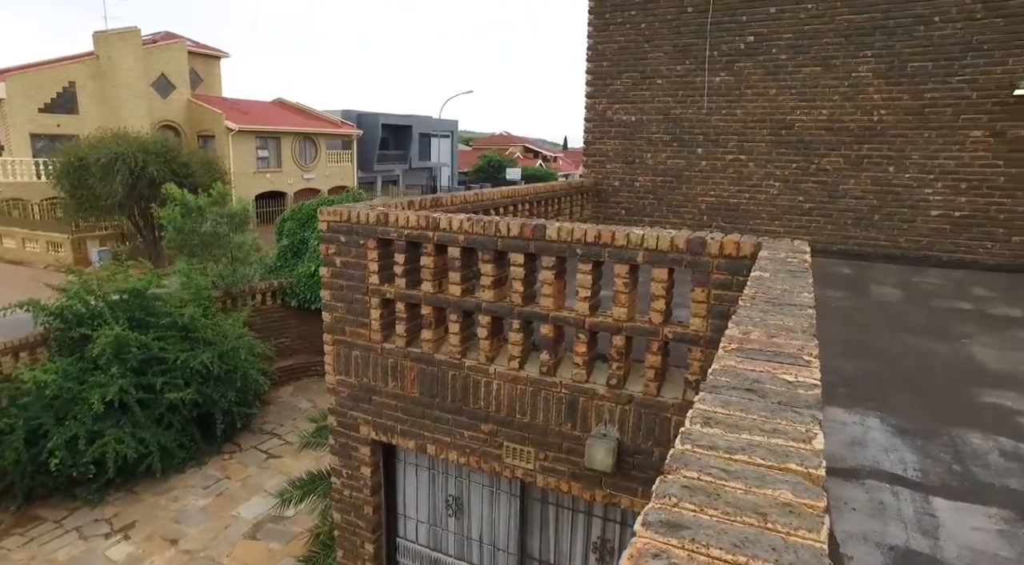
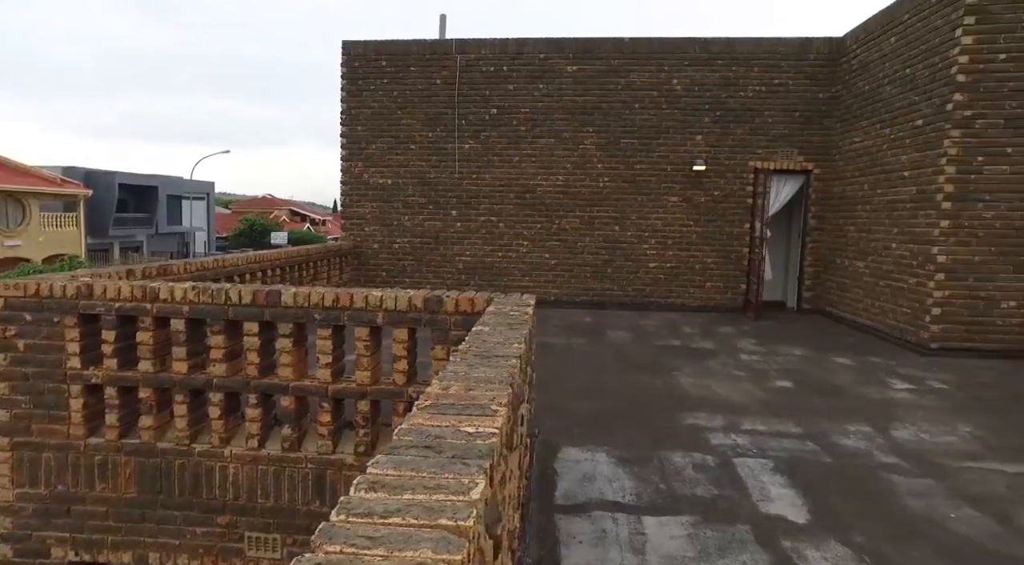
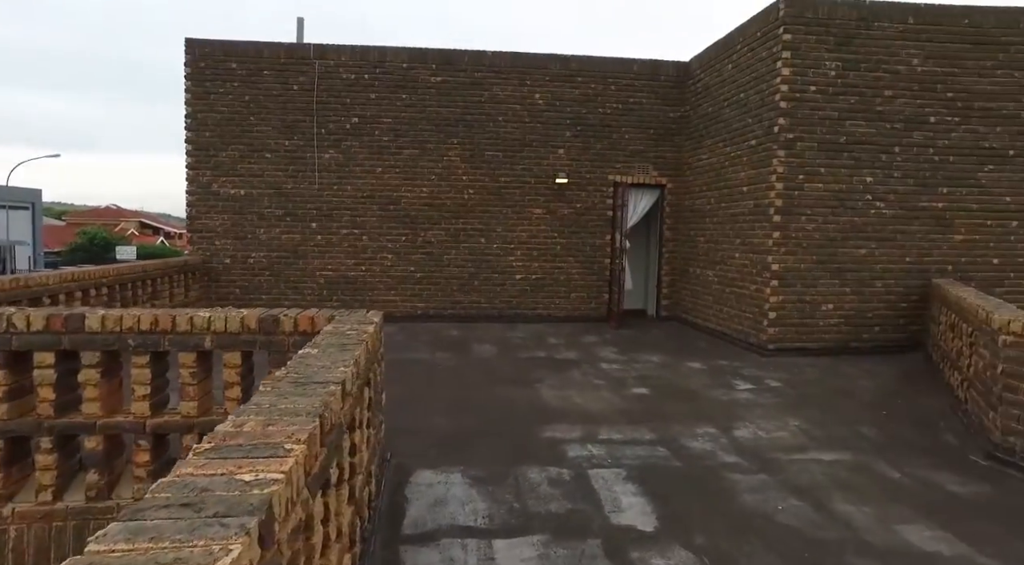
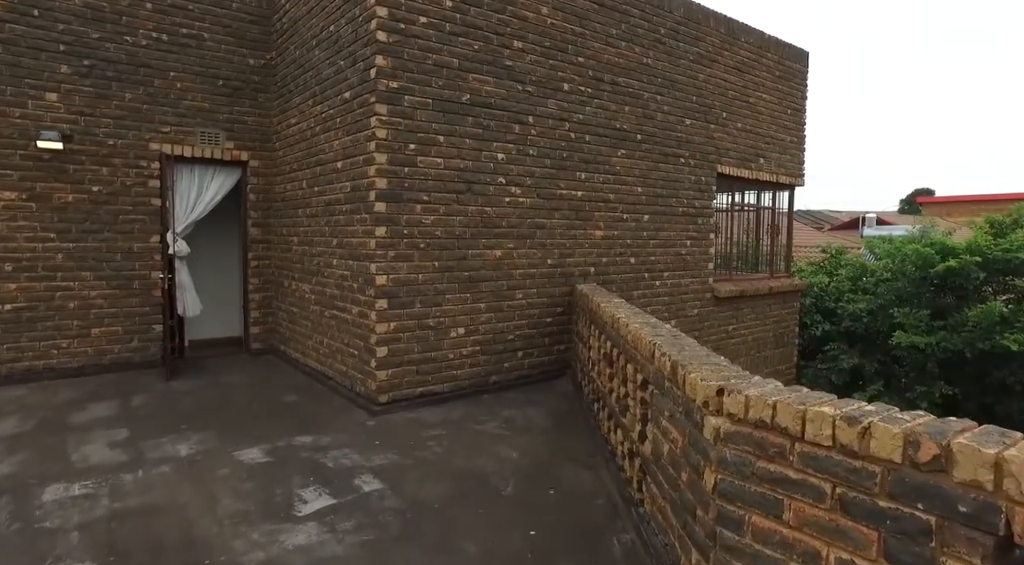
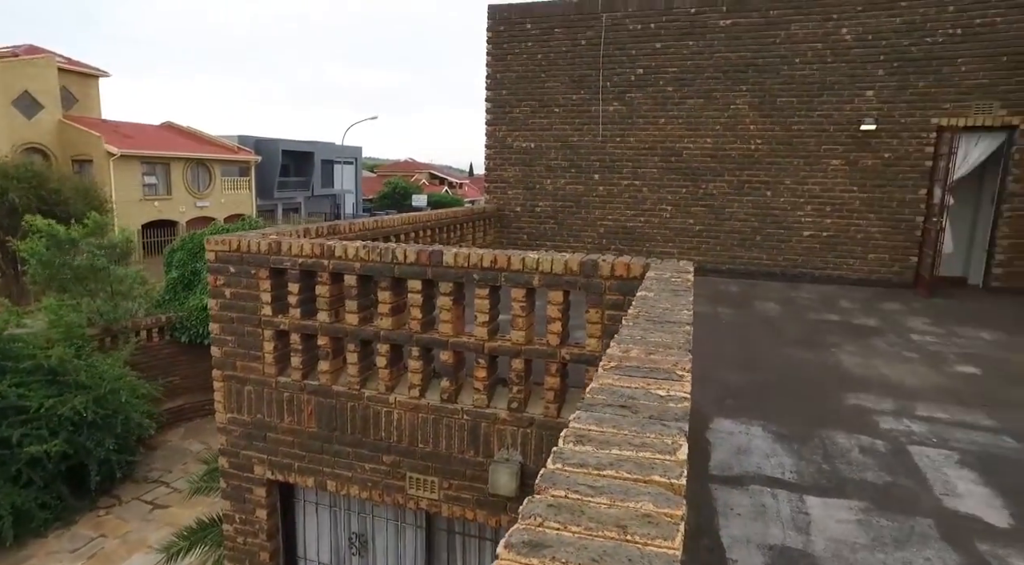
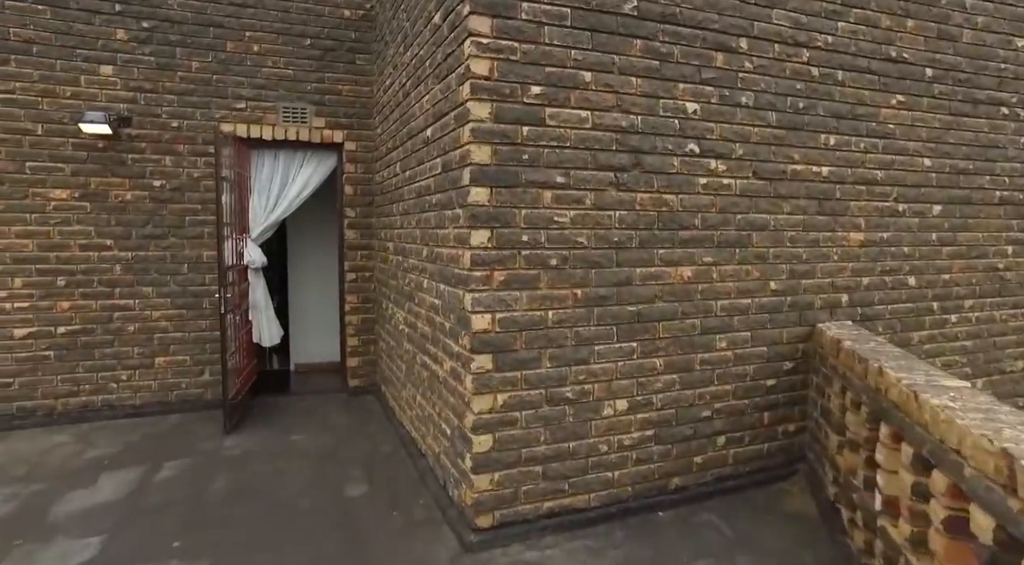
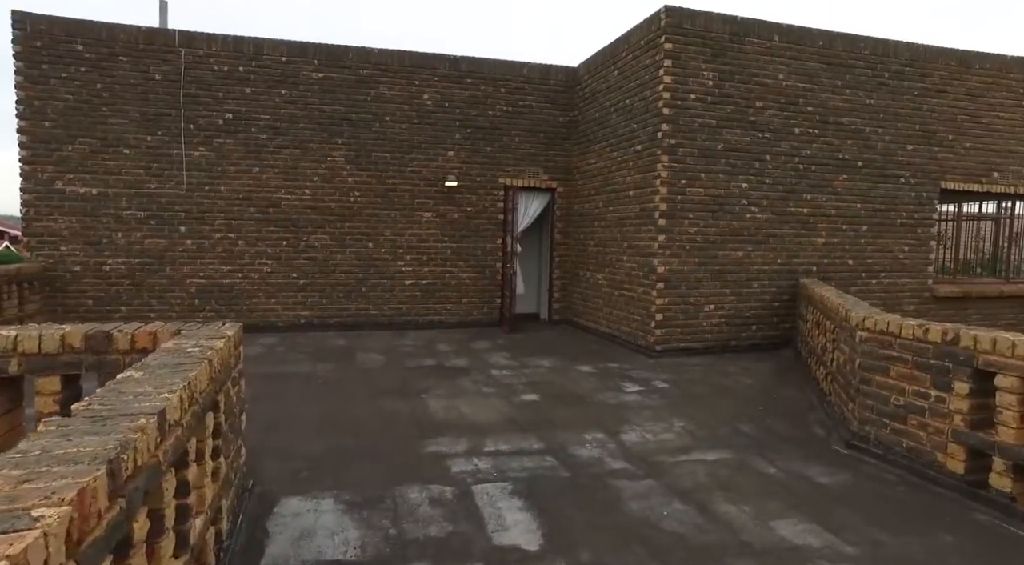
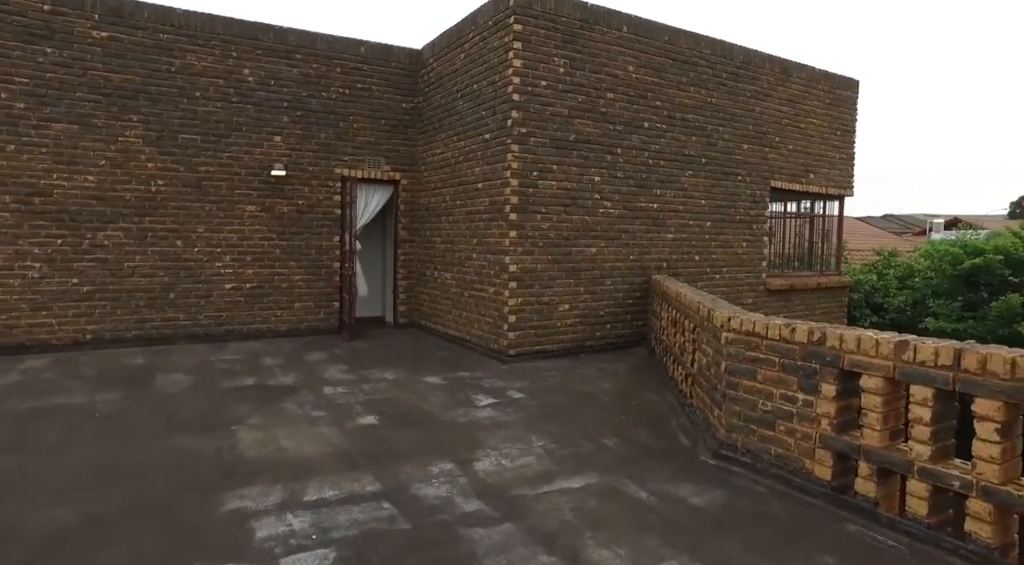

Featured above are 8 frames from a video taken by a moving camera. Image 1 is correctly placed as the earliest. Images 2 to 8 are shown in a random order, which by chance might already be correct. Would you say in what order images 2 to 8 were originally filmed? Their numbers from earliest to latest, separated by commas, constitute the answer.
5, 2, 3, 7, 8, 4, 6
